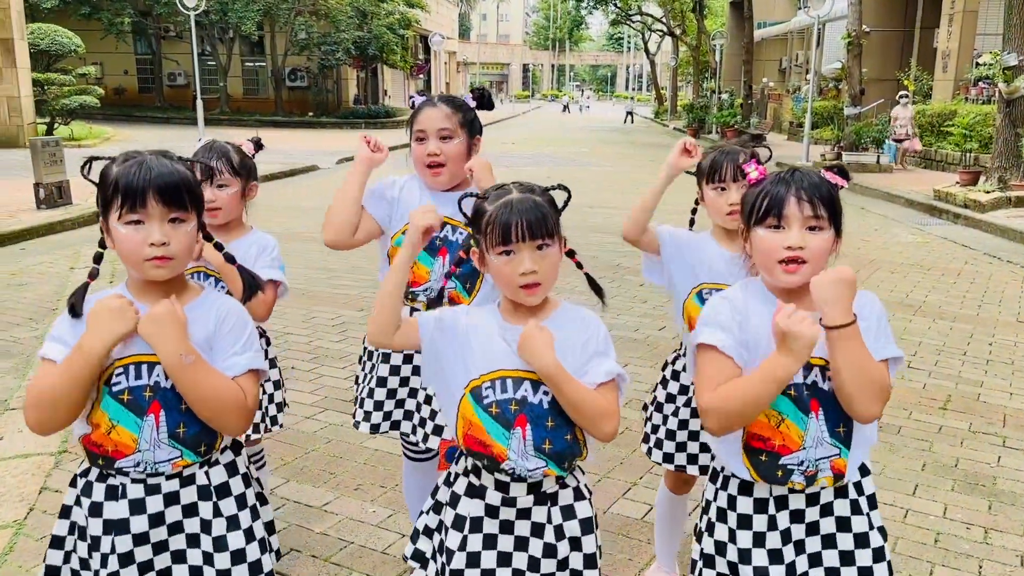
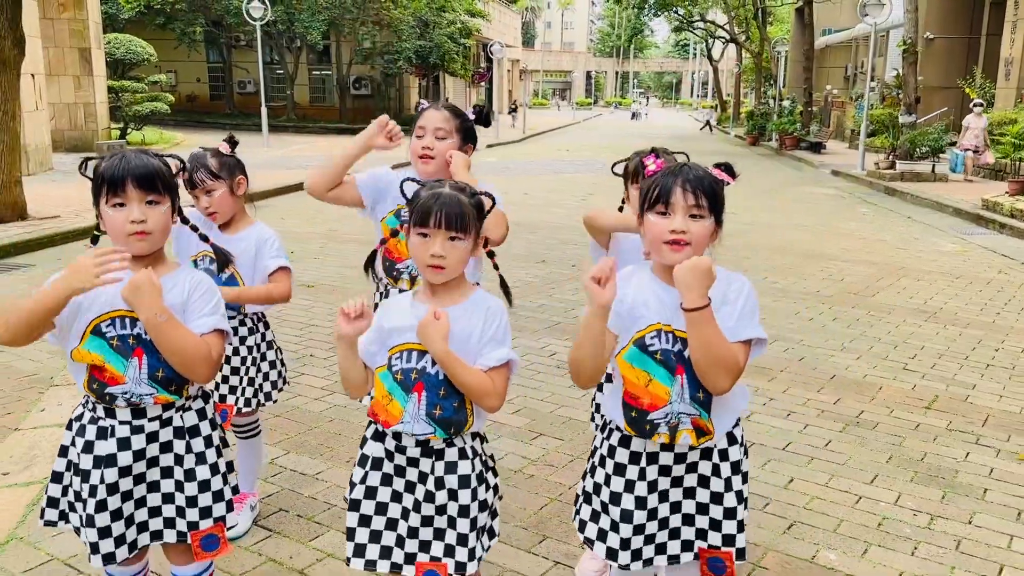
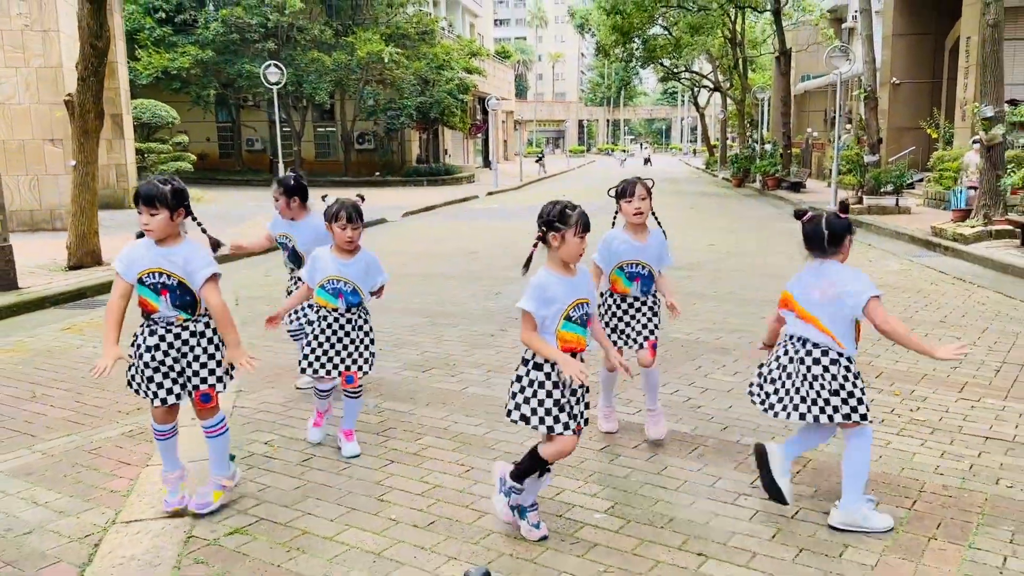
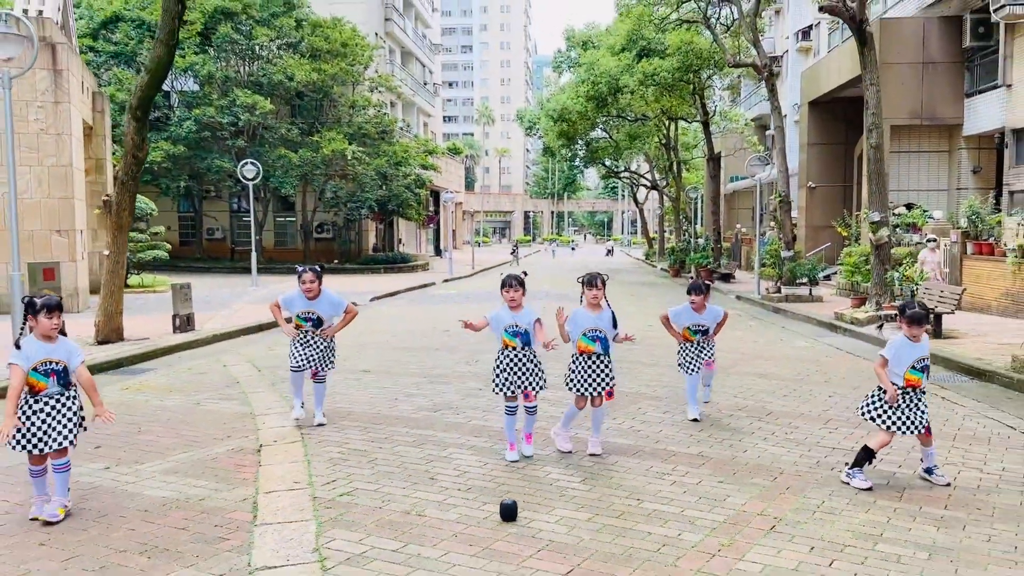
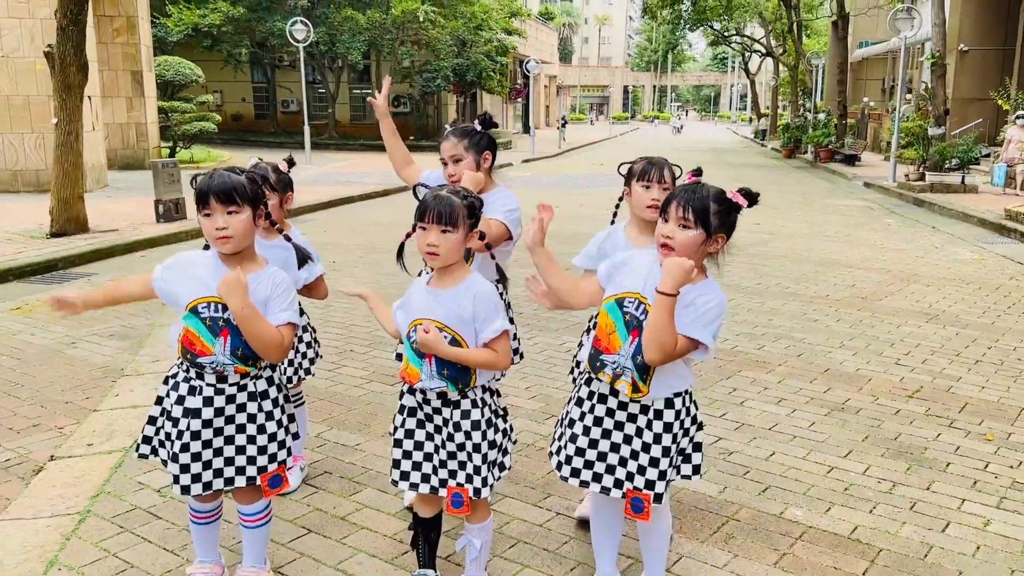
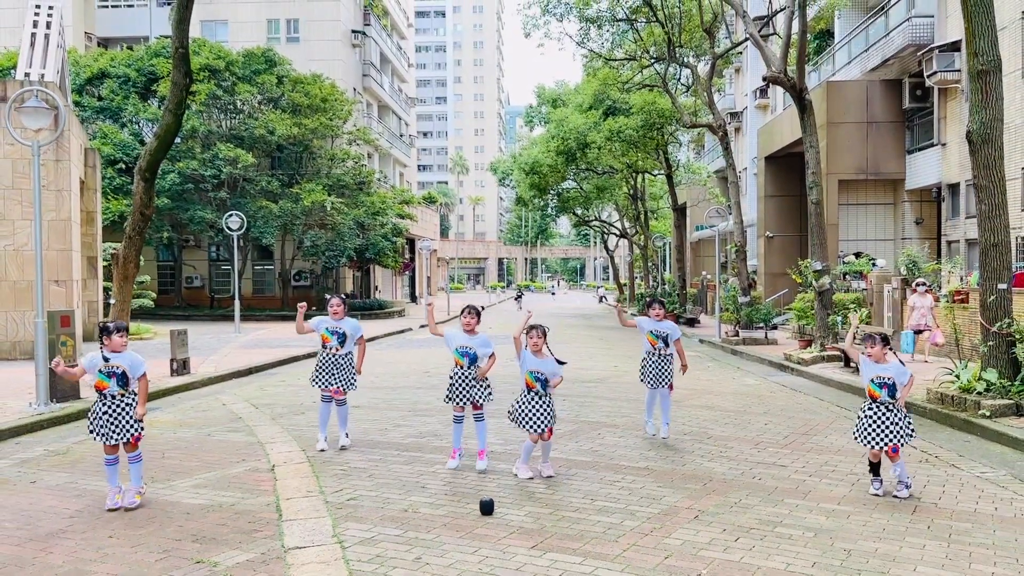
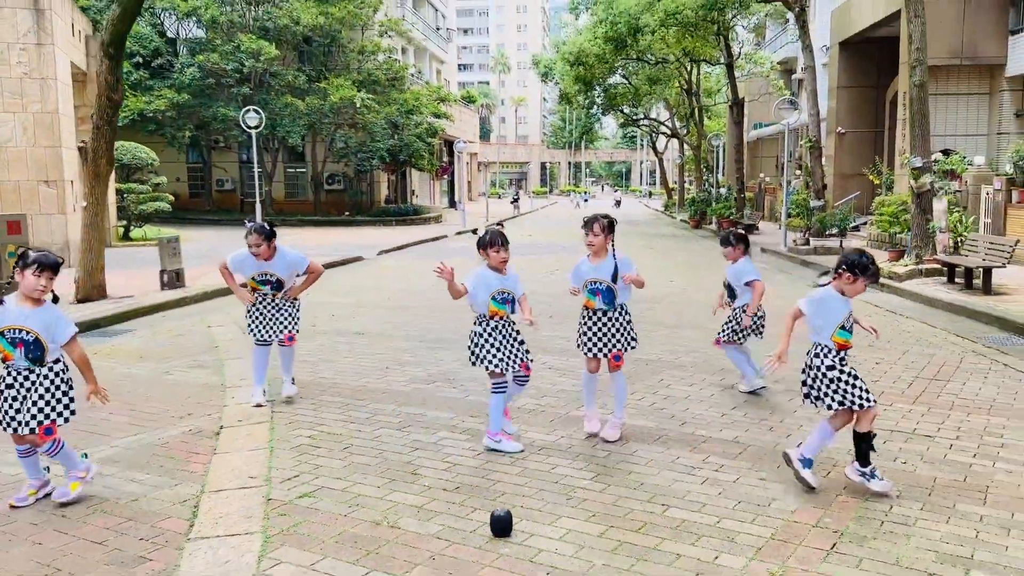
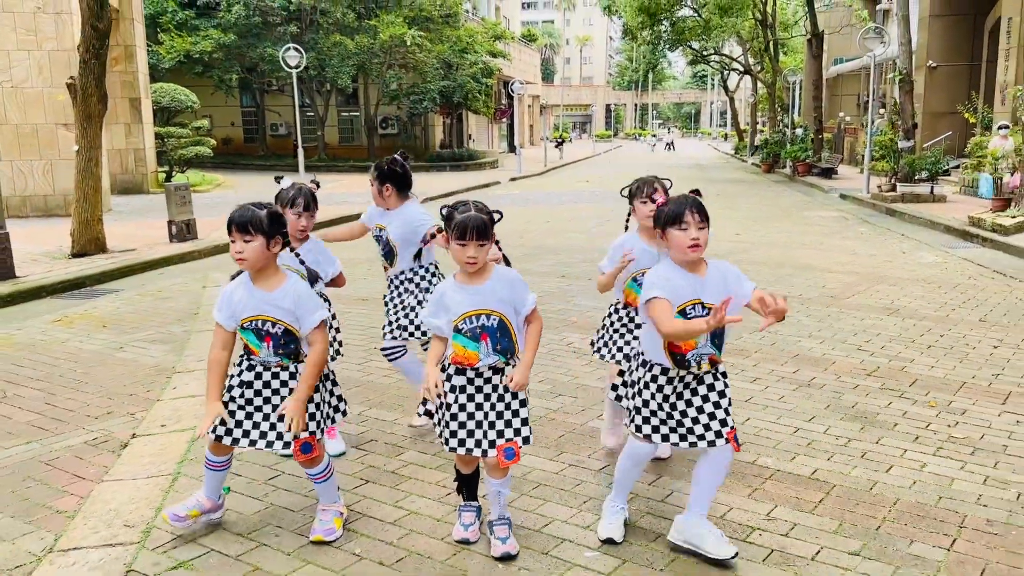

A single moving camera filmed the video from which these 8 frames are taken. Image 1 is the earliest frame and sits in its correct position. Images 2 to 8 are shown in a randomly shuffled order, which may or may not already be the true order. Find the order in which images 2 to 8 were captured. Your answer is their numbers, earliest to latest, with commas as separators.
2, 5, 8, 3, 7, 4, 6
